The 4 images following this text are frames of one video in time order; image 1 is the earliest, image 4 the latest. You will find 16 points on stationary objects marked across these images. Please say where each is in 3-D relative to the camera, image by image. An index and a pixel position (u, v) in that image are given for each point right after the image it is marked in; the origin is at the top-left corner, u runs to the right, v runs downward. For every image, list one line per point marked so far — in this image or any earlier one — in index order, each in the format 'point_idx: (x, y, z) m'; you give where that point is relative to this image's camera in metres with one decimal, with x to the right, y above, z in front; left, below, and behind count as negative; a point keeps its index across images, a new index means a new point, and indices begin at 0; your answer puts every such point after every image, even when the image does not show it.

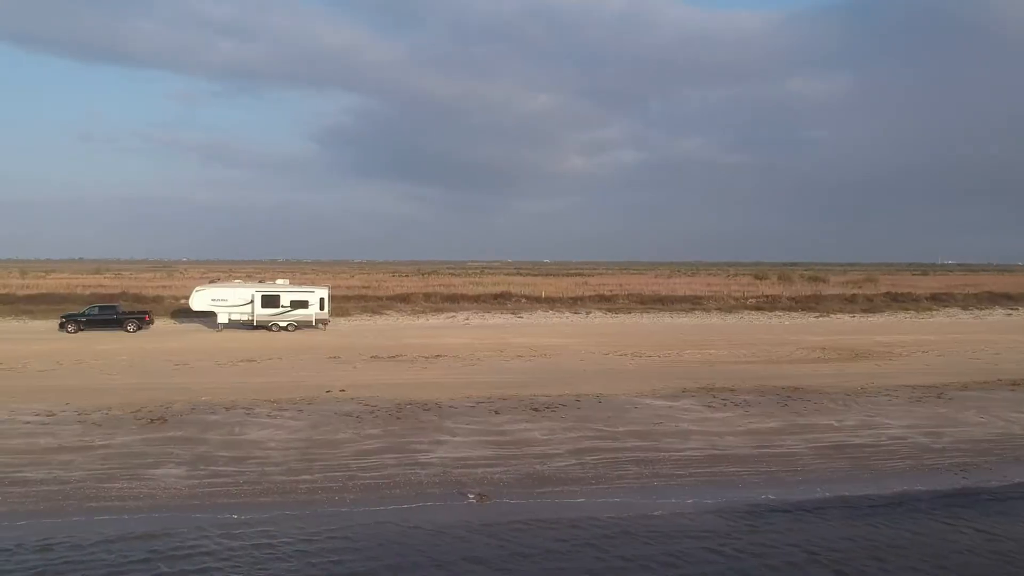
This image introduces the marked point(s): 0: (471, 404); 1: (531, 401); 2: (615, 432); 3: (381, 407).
0: (-0.5, -1.5, +12.9) m
1: (+0.2, -1.5, +13.0) m
2: (+1.2, -1.6, +11.4) m
3: (-1.6, -1.5, +12.6) m
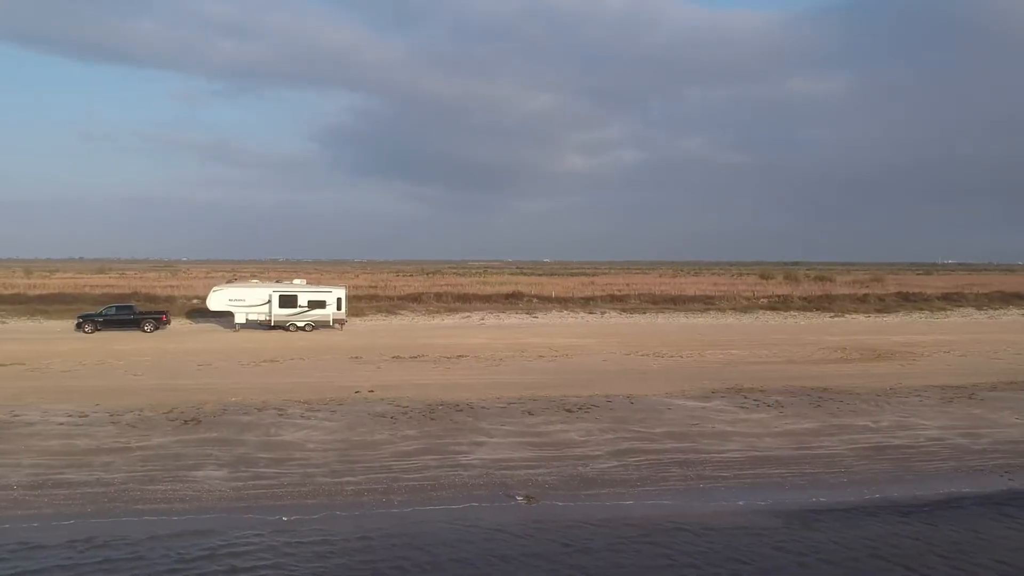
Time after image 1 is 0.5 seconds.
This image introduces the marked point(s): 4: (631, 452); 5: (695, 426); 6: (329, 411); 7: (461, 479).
0: (-0.1, -1.5, +12.8) m
1: (+0.7, -1.5, +13.0) m
2: (+1.6, -1.6, +11.3) m
3: (-1.2, -1.5, +12.5) m
4: (+1.2, -1.7, +10.4) m
5: (+2.2, -1.6, +11.8) m
6: (-2.2, -1.5, +12.2) m
7: (-0.5, -1.7, +9.2) m
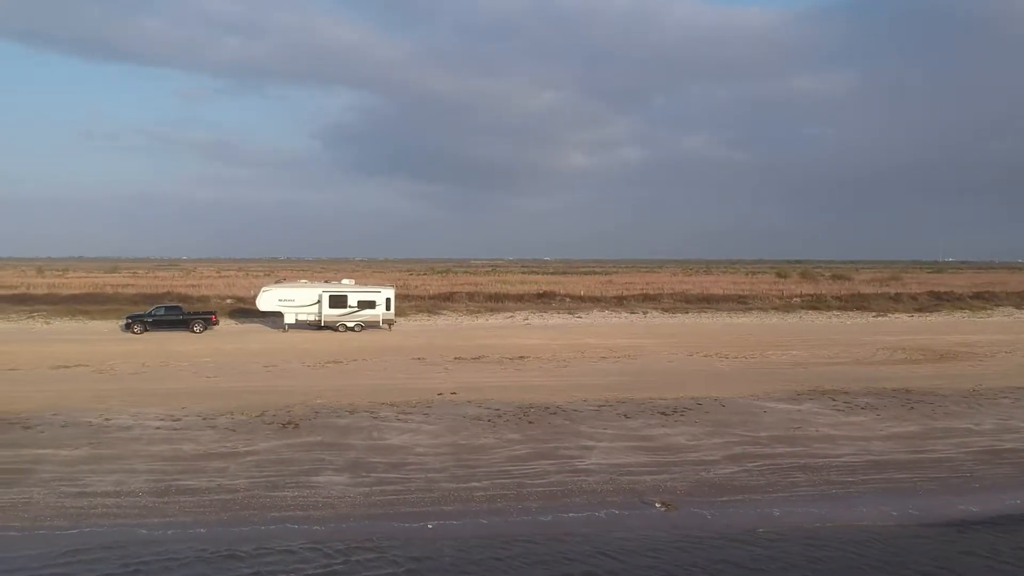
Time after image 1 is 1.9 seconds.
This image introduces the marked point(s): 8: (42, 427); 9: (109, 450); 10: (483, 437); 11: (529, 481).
0: (+1.1, -1.5, +12.6) m
1: (+1.8, -1.5, +12.8) m
2: (+2.7, -1.7, +11.2) m
3: (-0.1, -1.5, +12.4) m
4: (+2.4, -1.7, +10.2) m
5: (+3.3, -1.6, +11.6) m
6: (-1.0, -1.5, +12.0) m
7: (+0.7, -1.8, +9.0) m
8: (-5.2, -1.5, +11.0) m
9: (-4.0, -1.6, +10.0) m
10: (-0.3, -1.6, +10.8) m
11: (+0.2, -1.7, +9.1) m
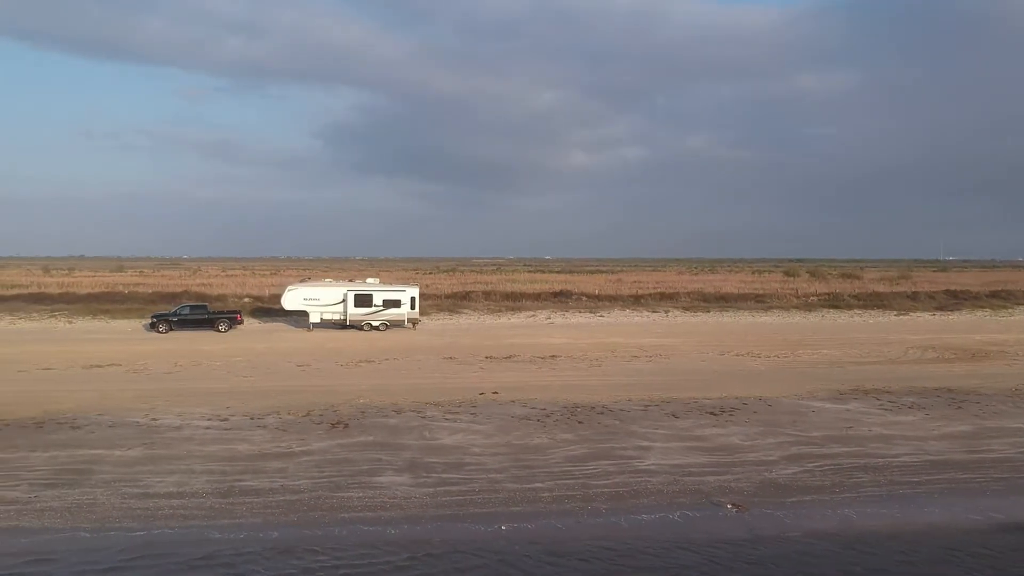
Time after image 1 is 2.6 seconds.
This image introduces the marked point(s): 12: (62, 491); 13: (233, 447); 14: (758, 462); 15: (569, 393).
0: (+1.6, -1.5, +12.5) m
1: (+2.4, -1.5, +12.7) m
2: (+3.3, -1.6, +11.1) m
3: (+0.5, -1.5, +12.3) m
4: (+3.0, -1.7, +10.1) m
5: (+3.9, -1.6, +11.5) m
6: (-0.5, -1.5, +12.0) m
7: (+1.3, -1.8, +8.9) m
8: (-4.6, -1.5, +10.9) m
9: (-3.4, -1.6, +9.9) m
10: (+0.3, -1.6, +10.7) m
11: (+0.7, -1.7, +9.0) m
12: (-3.8, -1.7, +8.5) m
13: (-2.8, -1.6, +10.0) m
14: (+2.4, -1.7, +9.9) m
15: (+0.8, -1.4, +13.8) m
